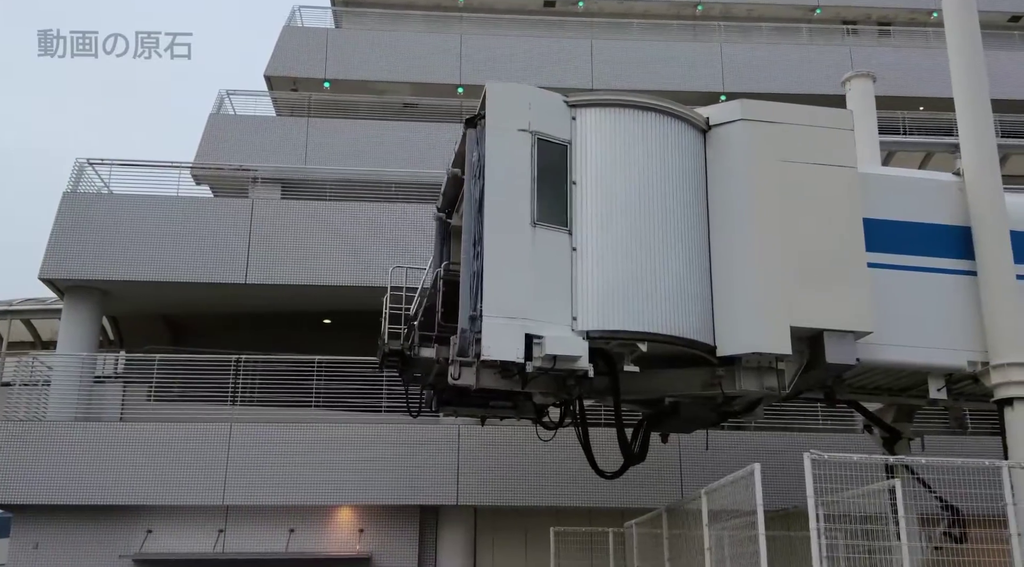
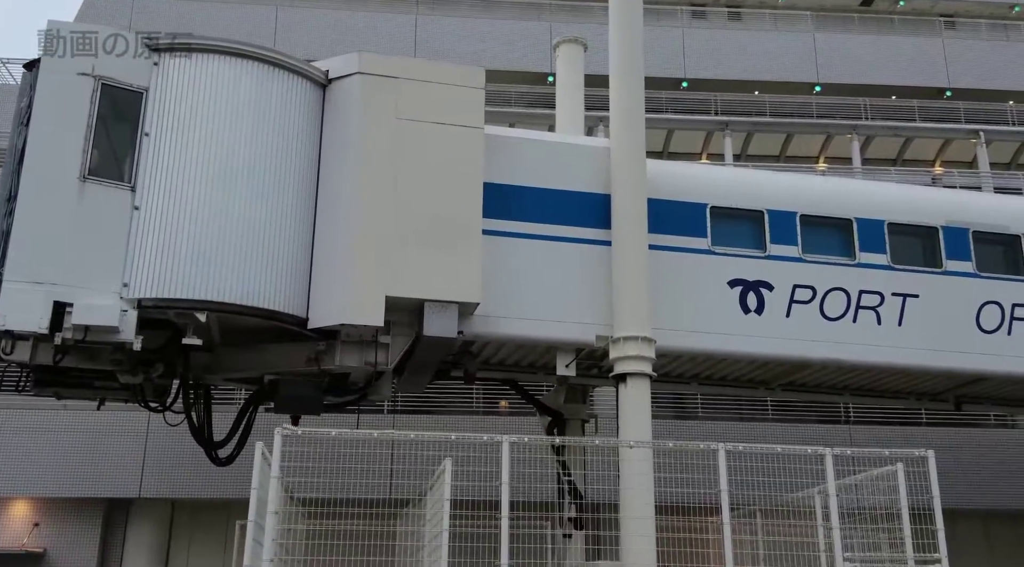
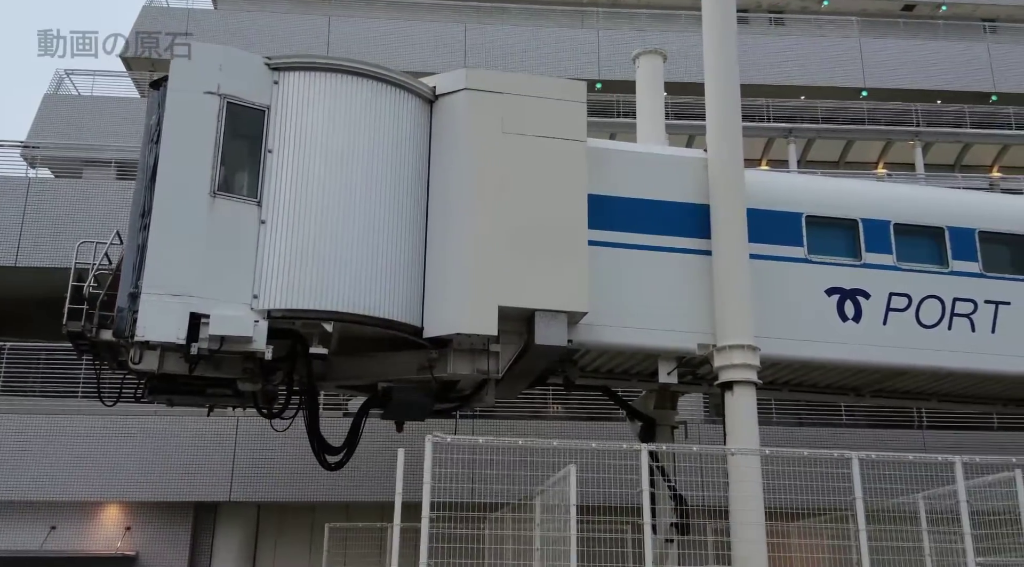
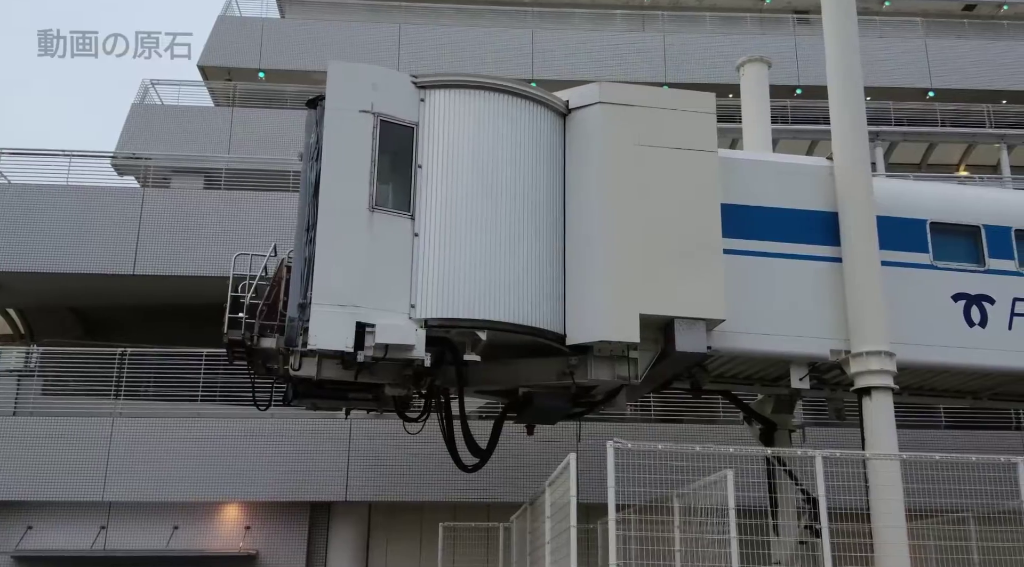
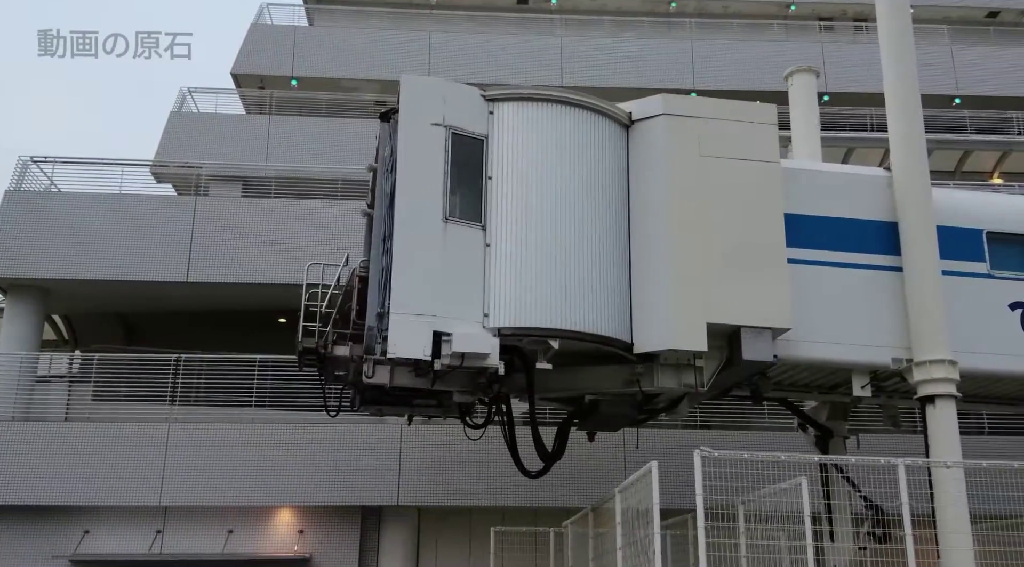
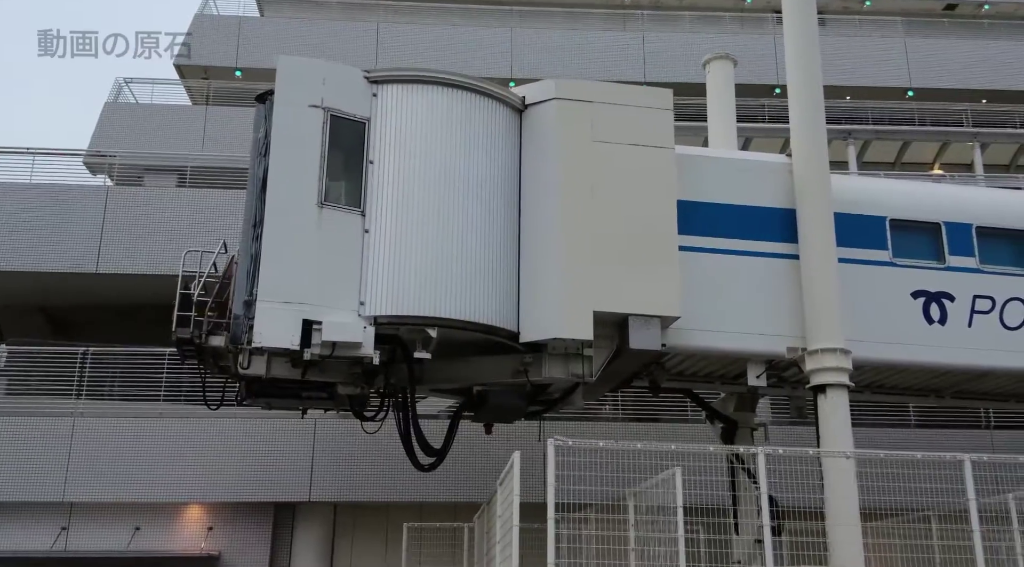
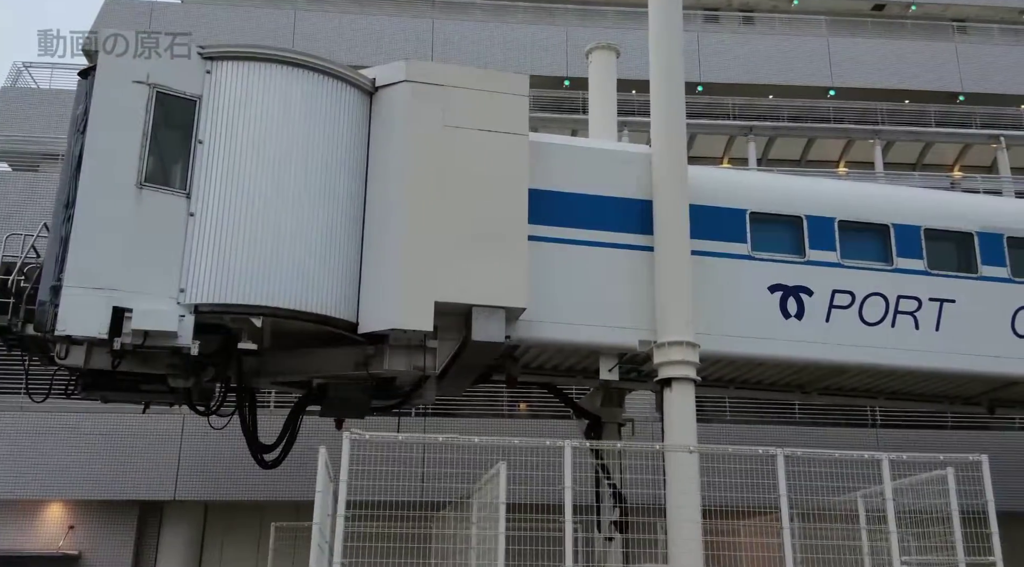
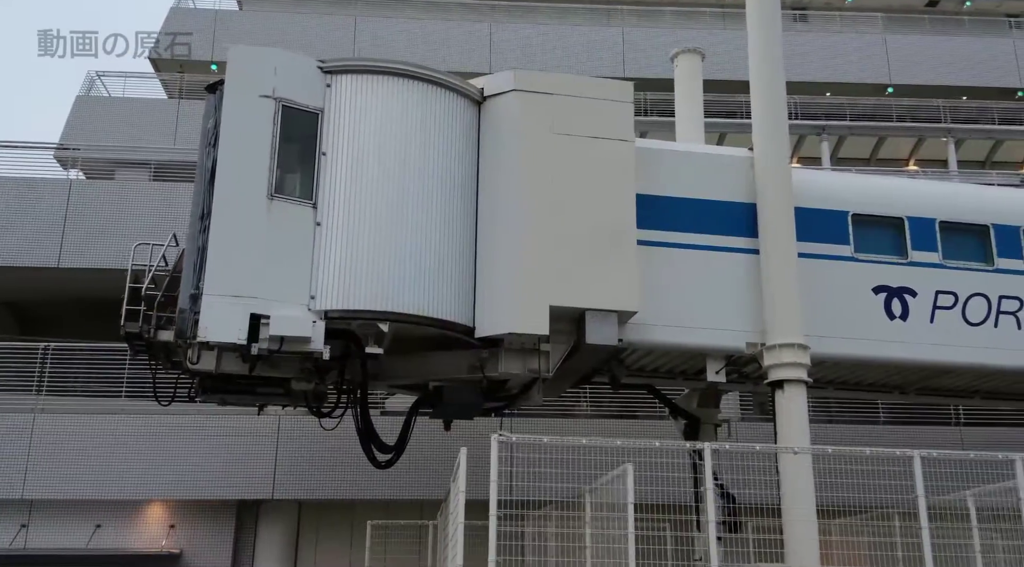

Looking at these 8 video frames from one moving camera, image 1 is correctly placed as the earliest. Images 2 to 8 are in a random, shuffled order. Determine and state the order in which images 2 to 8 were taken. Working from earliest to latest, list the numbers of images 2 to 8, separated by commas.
5, 4, 6, 8, 3, 7, 2
